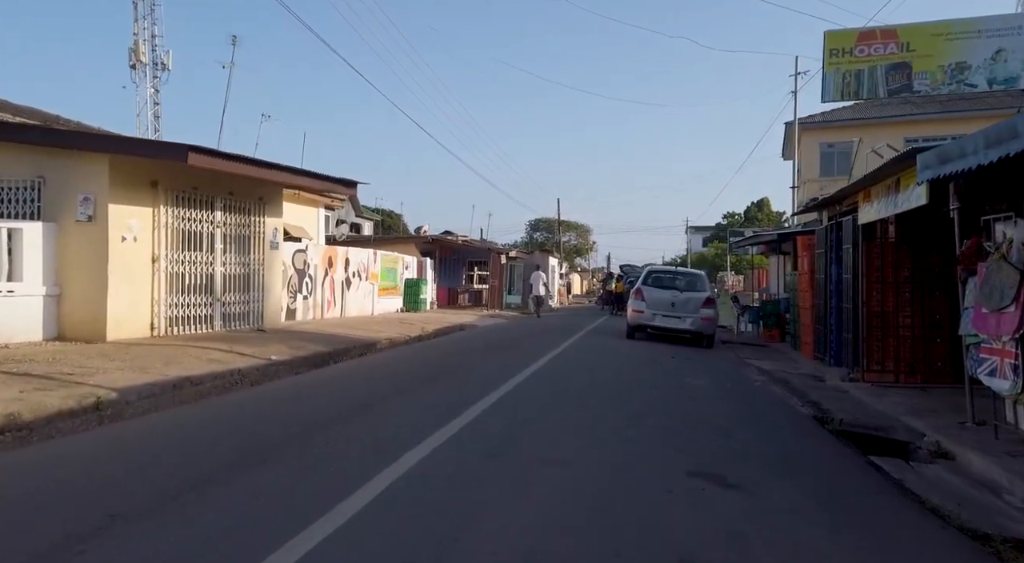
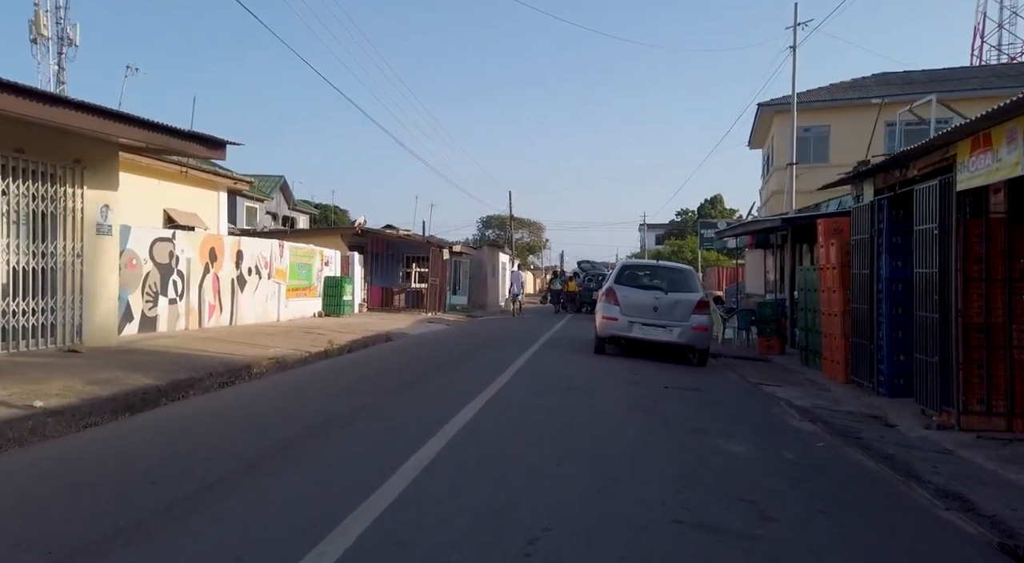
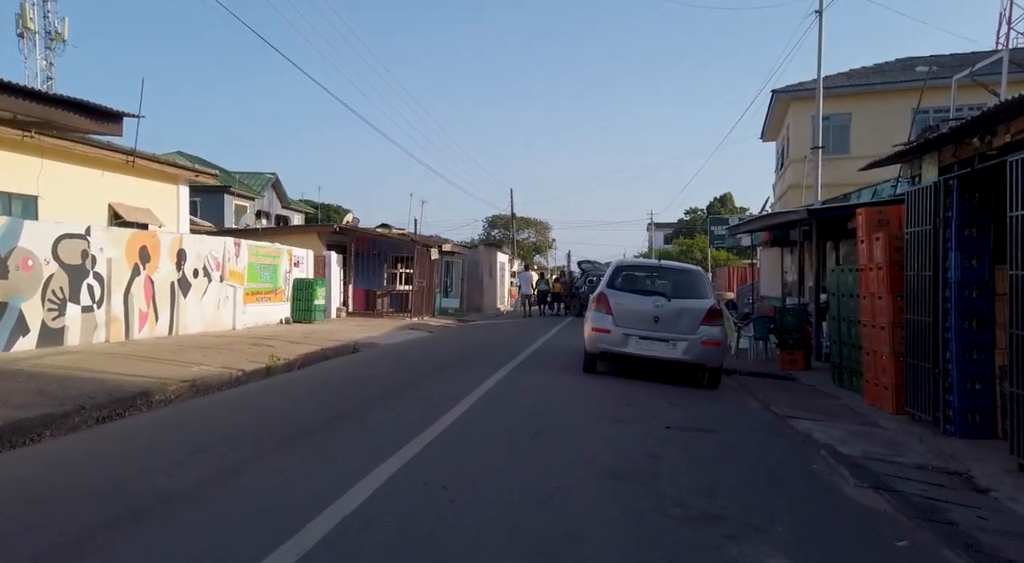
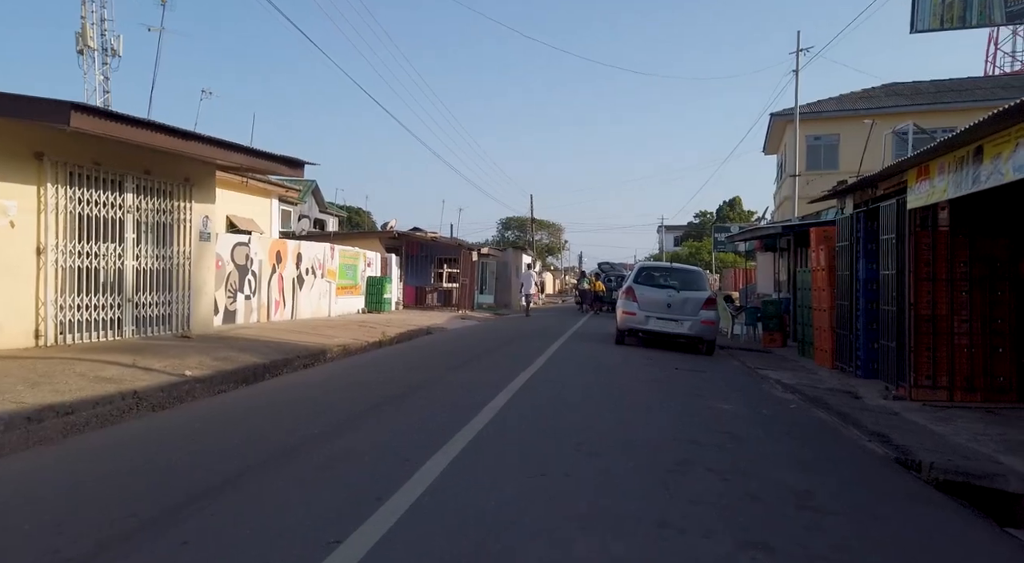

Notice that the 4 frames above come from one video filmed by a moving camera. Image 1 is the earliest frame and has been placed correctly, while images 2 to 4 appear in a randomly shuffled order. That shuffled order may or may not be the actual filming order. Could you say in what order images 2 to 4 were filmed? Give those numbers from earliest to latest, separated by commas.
4, 2, 3
